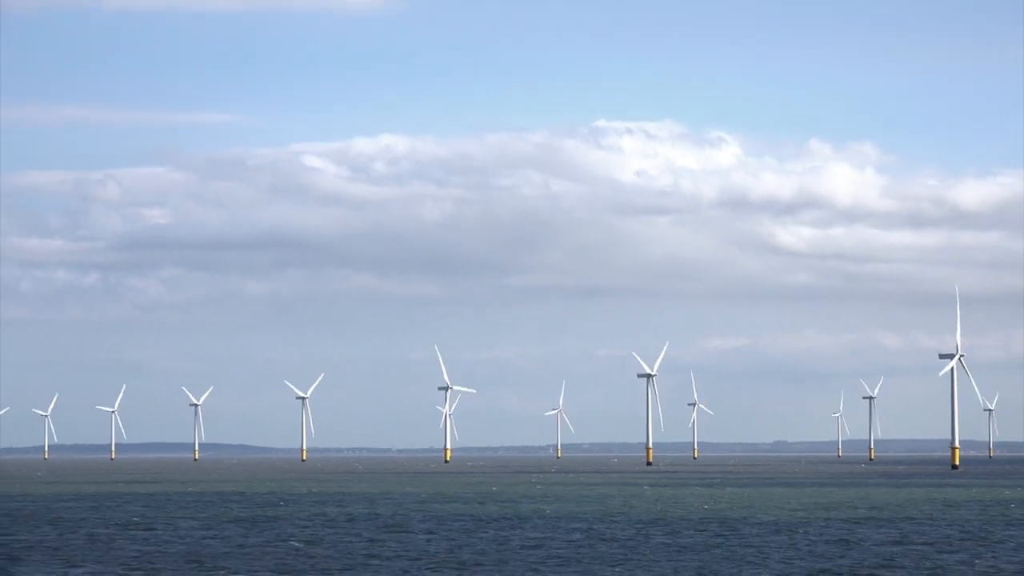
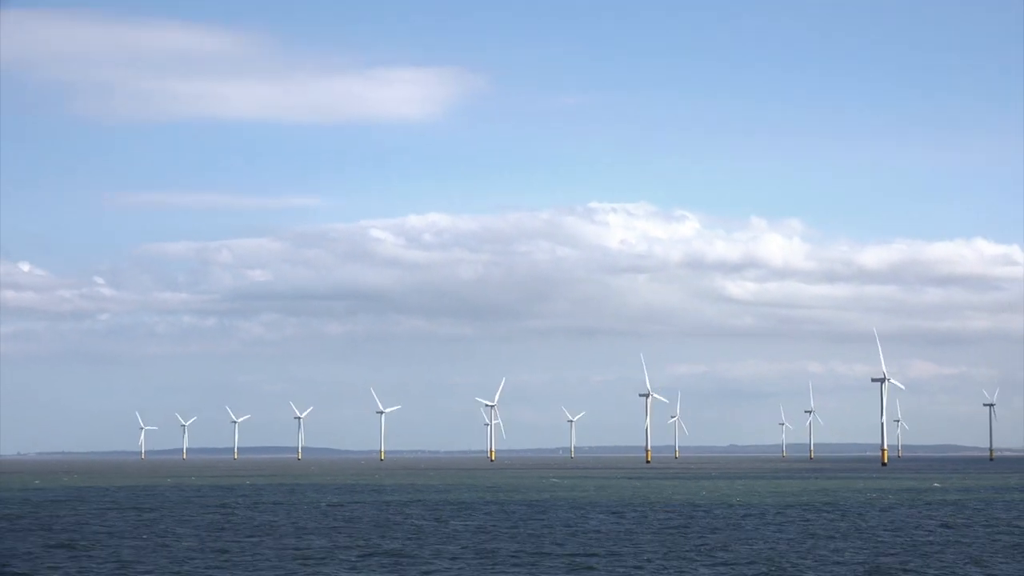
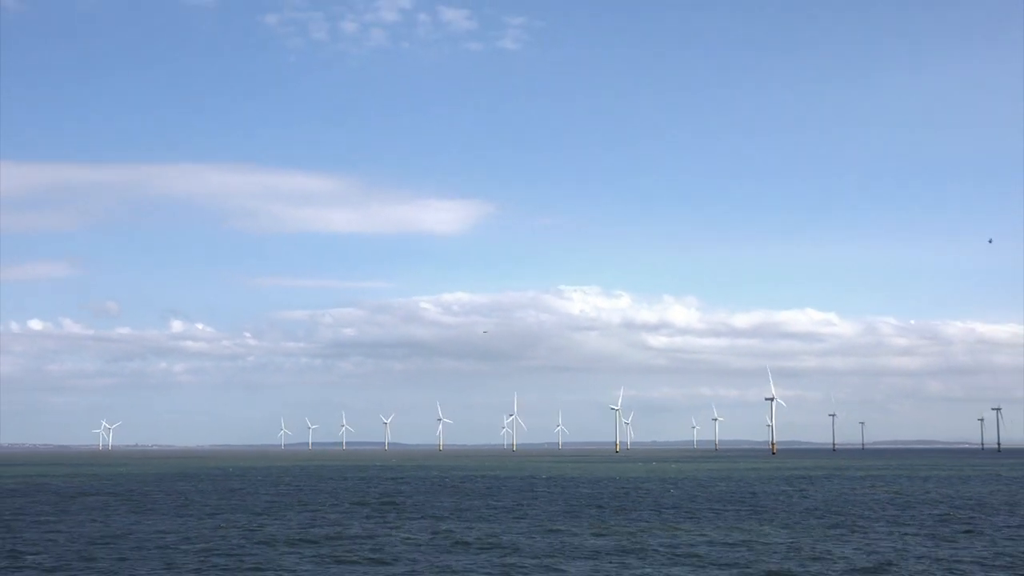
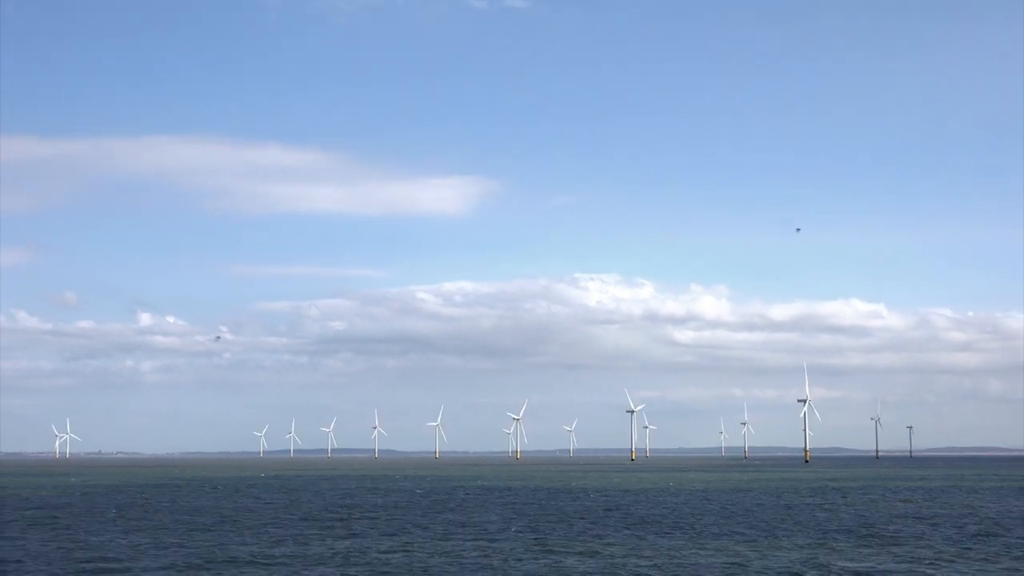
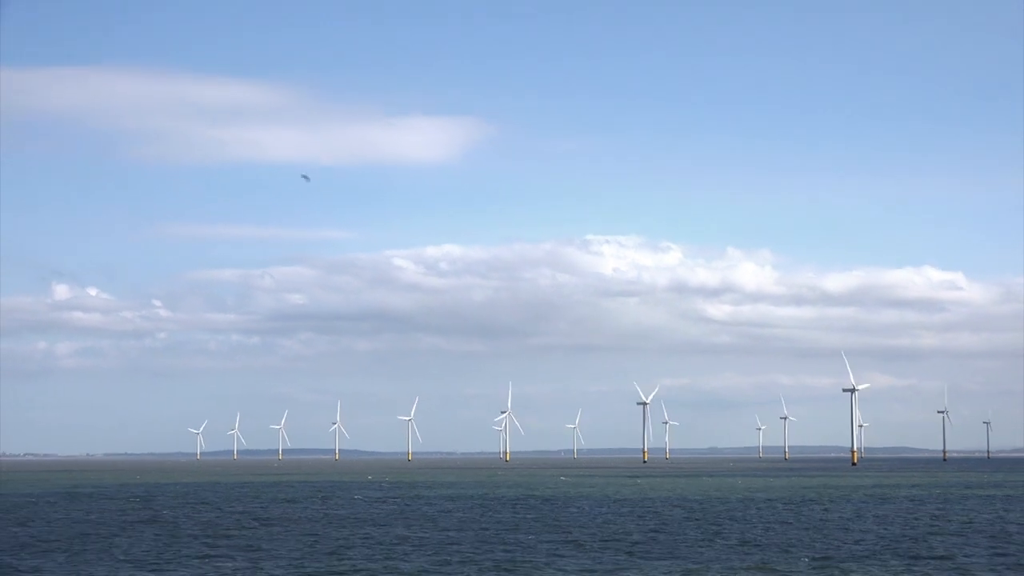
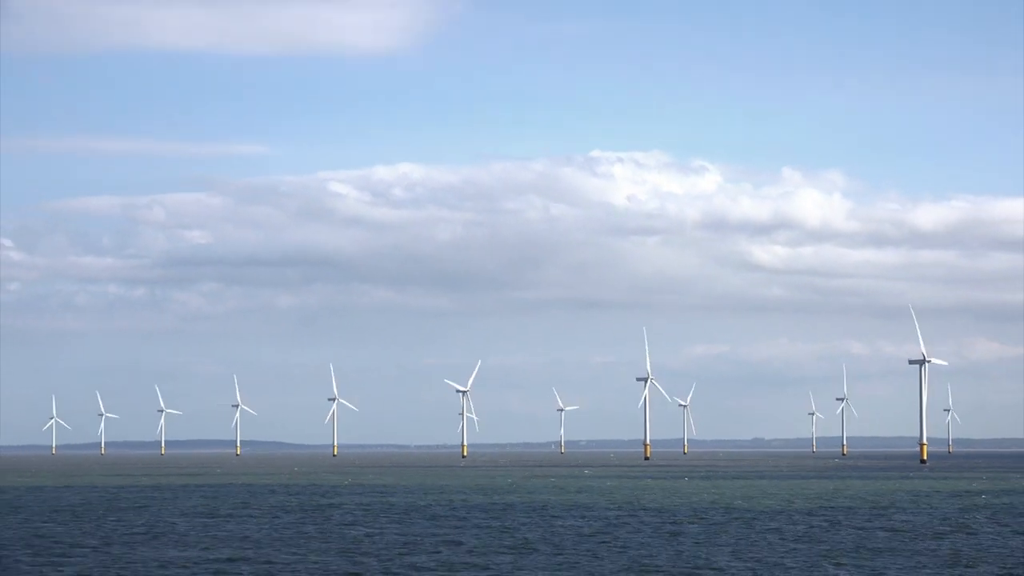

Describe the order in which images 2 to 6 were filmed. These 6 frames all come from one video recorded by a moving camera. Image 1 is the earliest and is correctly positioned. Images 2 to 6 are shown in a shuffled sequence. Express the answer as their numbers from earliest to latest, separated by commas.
6, 2, 5, 4, 3
